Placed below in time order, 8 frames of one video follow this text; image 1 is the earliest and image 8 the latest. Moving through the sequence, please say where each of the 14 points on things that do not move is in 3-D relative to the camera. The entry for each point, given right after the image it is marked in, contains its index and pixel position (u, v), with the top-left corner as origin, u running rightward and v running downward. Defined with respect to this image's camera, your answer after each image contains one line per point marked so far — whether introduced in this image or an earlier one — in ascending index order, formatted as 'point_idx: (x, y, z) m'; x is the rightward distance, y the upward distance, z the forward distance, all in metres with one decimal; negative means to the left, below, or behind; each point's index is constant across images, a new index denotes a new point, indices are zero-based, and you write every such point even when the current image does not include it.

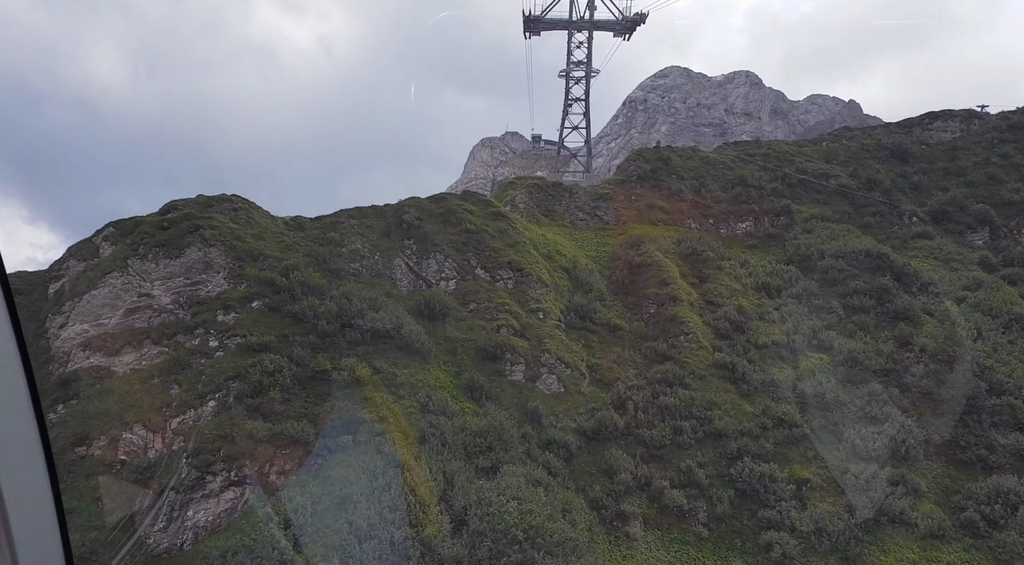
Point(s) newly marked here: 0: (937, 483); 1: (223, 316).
0: (+10.1, -4.7, +19.5) m
1: (-7.1, -0.8, +19.6) m
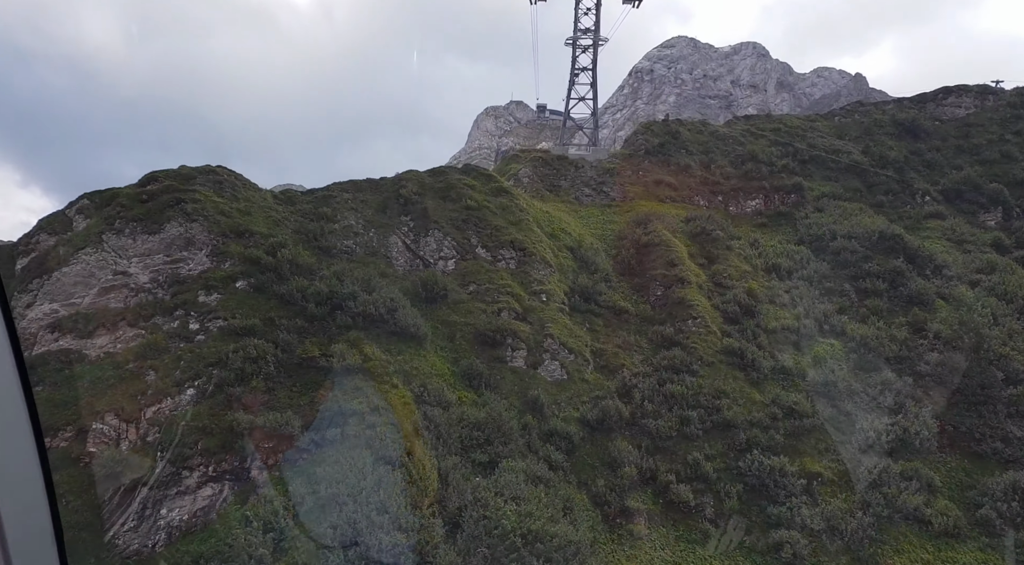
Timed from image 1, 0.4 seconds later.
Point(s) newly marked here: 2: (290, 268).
0: (+10.0, -4.4, +18.6) m
1: (-7.1, -0.3, +18.6) m
2: (-5.4, +0.3, +19.9) m
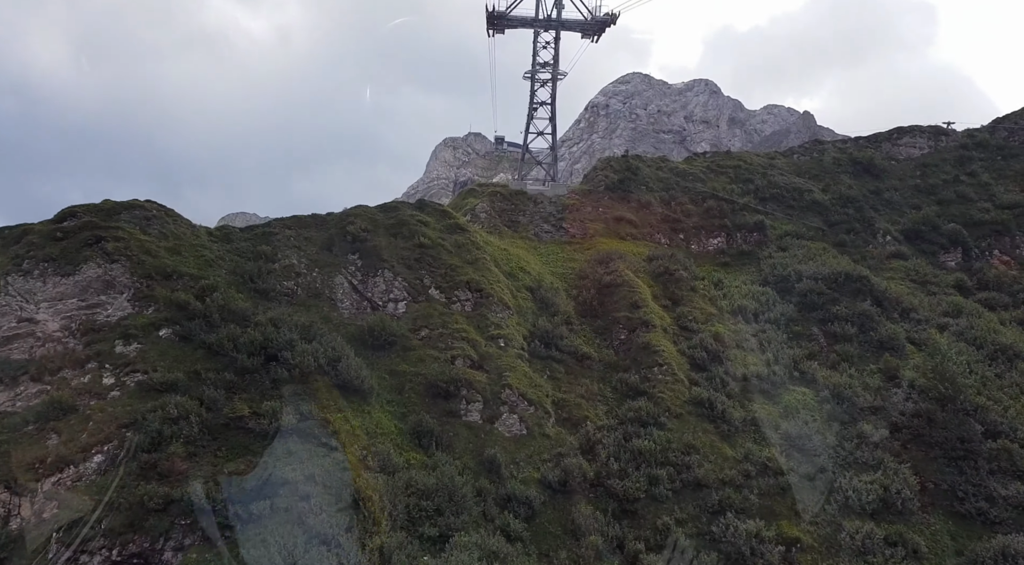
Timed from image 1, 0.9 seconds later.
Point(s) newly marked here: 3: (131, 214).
0: (+9.1, -5.5, +17.4) m
1: (-8.0, -1.3, +16.6) m
2: (-6.5, -0.7, +18.0) m
3: (-9.3, +1.7, +19.7) m
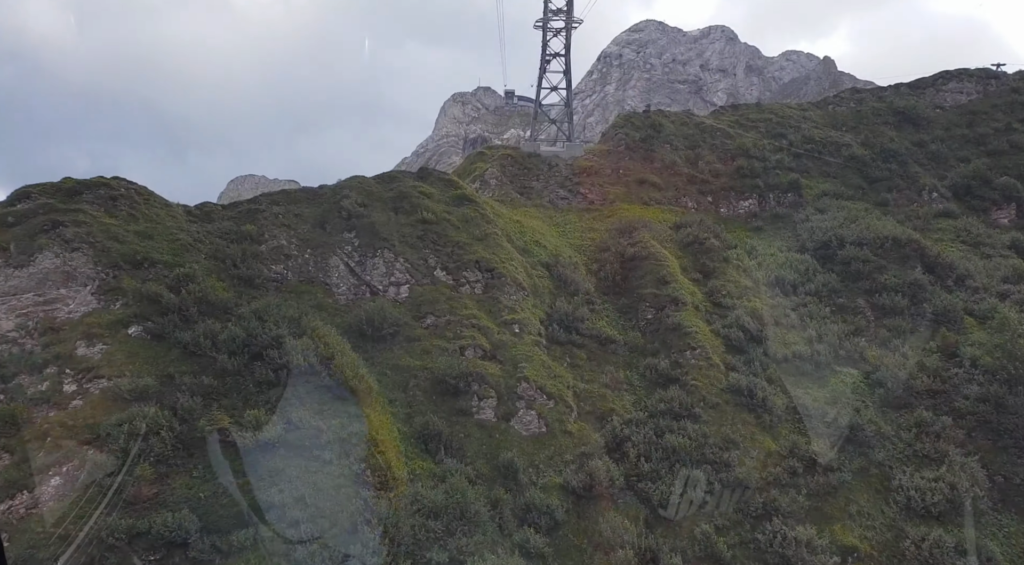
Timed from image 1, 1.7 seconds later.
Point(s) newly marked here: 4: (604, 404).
0: (+9.4, -5.0, +15.3) m
1: (-7.7, -1.2, +14.6) m
2: (-6.1, -0.5, +16.0) m
3: (-9.1, +1.9, +17.7) m
4: (+2.0, -2.7, +18.0) m
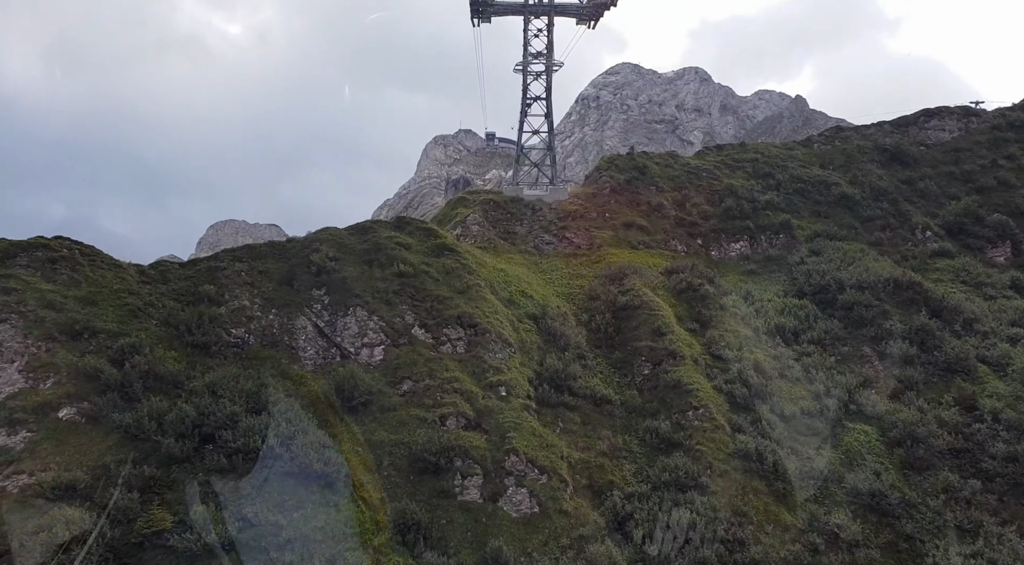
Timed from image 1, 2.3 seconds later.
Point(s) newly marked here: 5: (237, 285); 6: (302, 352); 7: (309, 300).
0: (+9.3, -5.9, +13.7) m
1: (-7.9, -2.4, +12.8) m
2: (-6.4, -1.8, +14.2) m
3: (-9.4, +0.5, +15.9) m
4: (+1.8, -3.9, +16.3) m
5: (-6.0, -0.1, +17.8) m
6: (-4.3, -1.5, +16.9) m
7: (-4.5, -0.4, +18.0) m
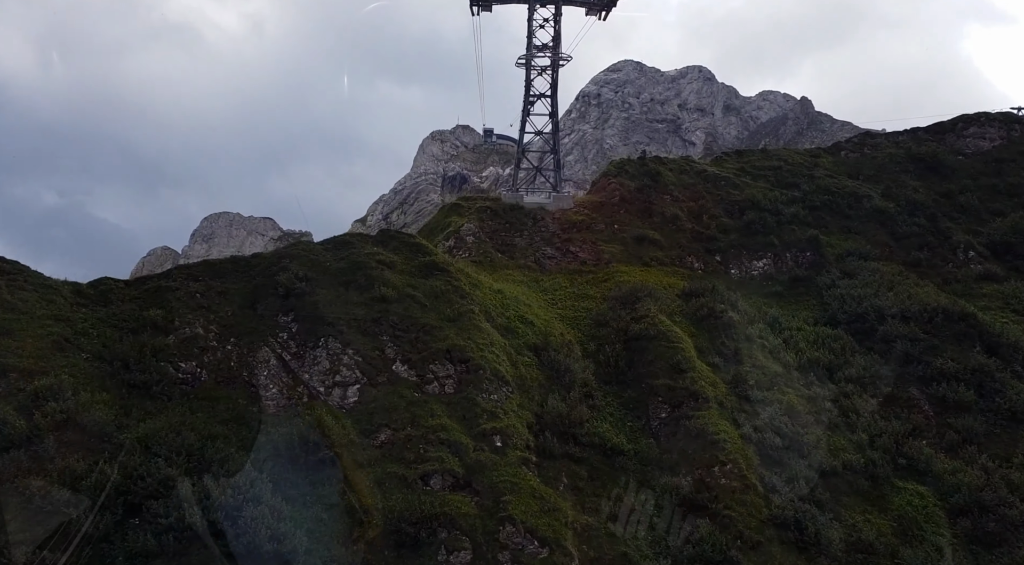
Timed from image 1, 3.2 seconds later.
0: (+9.2, -6.7, +11.2) m
1: (-7.9, -2.8, +10.2) m
2: (-6.4, -2.2, +11.6) m
3: (-9.4, +0.1, +13.3) m
4: (+1.7, -4.5, +13.8) m
5: (-6.0, -0.5, +15.2) m
6: (-4.4, -1.9, +14.3) m
7: (-4.5, -0.9, +15.4) m
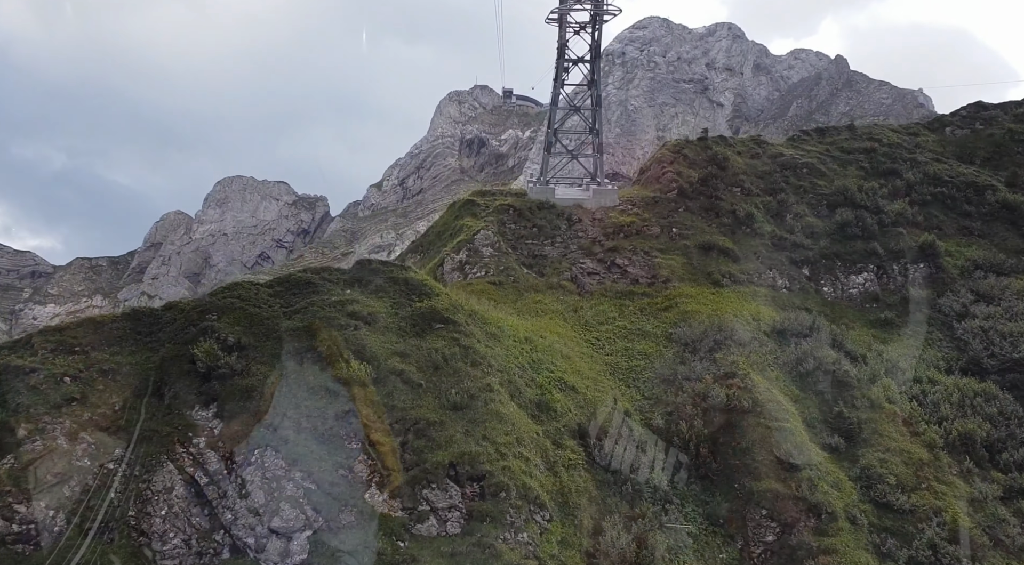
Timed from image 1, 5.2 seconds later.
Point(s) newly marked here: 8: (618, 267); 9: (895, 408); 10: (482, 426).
0: (+9.6, -7.9, +5.7) m
1: (-7.6, -4.0, +4.9) m
2: (-6.0, -3.4, +6.3) m
3: (-8.9, -0.9, +7.9) m
4: (+2.1, -5.5, +8.4) m
5: (-5.5, -1.5, +9.8) m
6: (-3.9, -2.9, +9.0) m
7: (-4.0, -1.8, +10.0) m
8: (+2.5, +0.3, +18.7) m
9: (+6.9, -2.2, +14.7) m
10: (-0.4, -2.0, +11.1) m
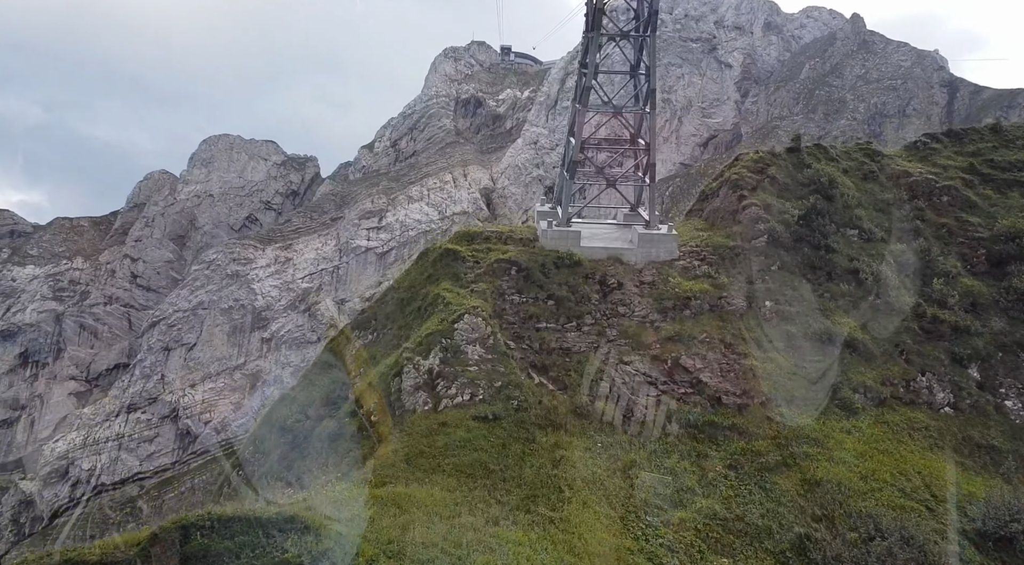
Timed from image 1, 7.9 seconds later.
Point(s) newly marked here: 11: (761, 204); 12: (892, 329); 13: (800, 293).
0: (+9.6, -10.3, -1.2) m
1: (-7.5, -6.3, -2.2) m
2: (-6.0, -5.6, -0.9) m
3: (-8.9, -3.1, +0.6) m
4: (+2.2, -7.8, +1.4) m
5: (-5.5, -3.6, +2.5) m
6: (-3.9, -5.1, +1.8) m
7: (-4.0, -3.9, +2.8) m
8: (+2.5, -1.4, +11.4) m
9: (+6.9, -4.2, +7.5) m
10: (-0.3, -4.0, +3.8) m
11: (+4.5, +1.5, +14.7) m
12: (+6.1, -0.8, +12.7) m
13: (+4.7, -0.2, +13.1) m
